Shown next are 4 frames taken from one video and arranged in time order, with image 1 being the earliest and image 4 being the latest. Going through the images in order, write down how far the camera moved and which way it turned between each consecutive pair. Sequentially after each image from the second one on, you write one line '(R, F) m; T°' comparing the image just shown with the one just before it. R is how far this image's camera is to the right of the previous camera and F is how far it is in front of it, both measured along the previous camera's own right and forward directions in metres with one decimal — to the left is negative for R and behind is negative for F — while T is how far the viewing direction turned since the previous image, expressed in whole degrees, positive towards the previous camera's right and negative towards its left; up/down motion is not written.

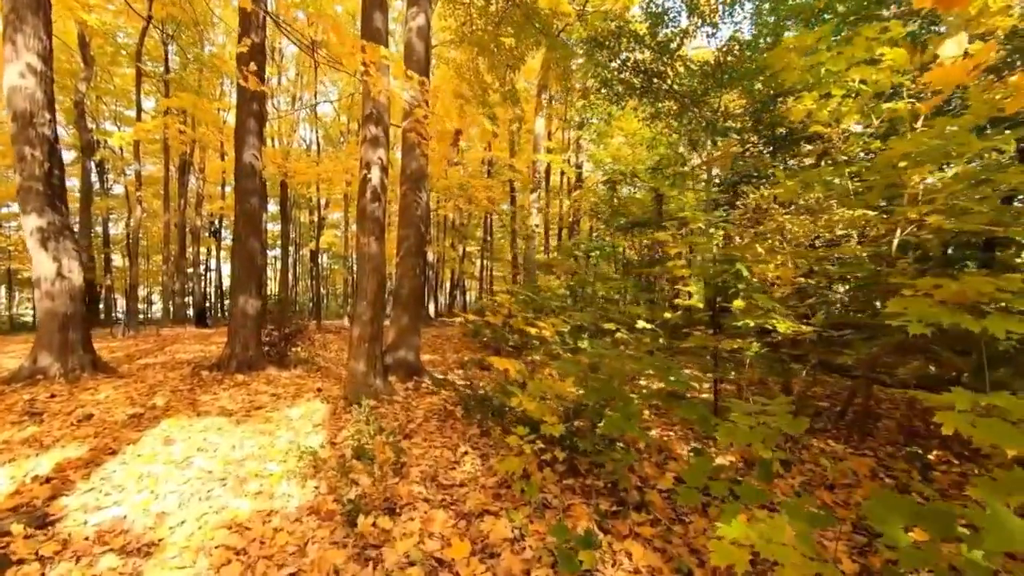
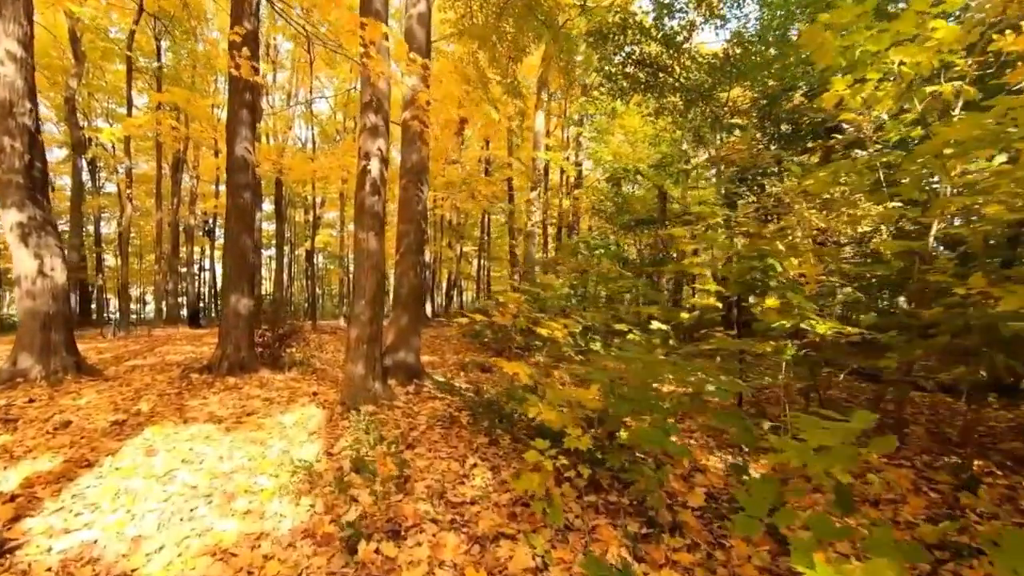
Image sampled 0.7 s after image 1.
(-0.1, +0.3) m; 0°
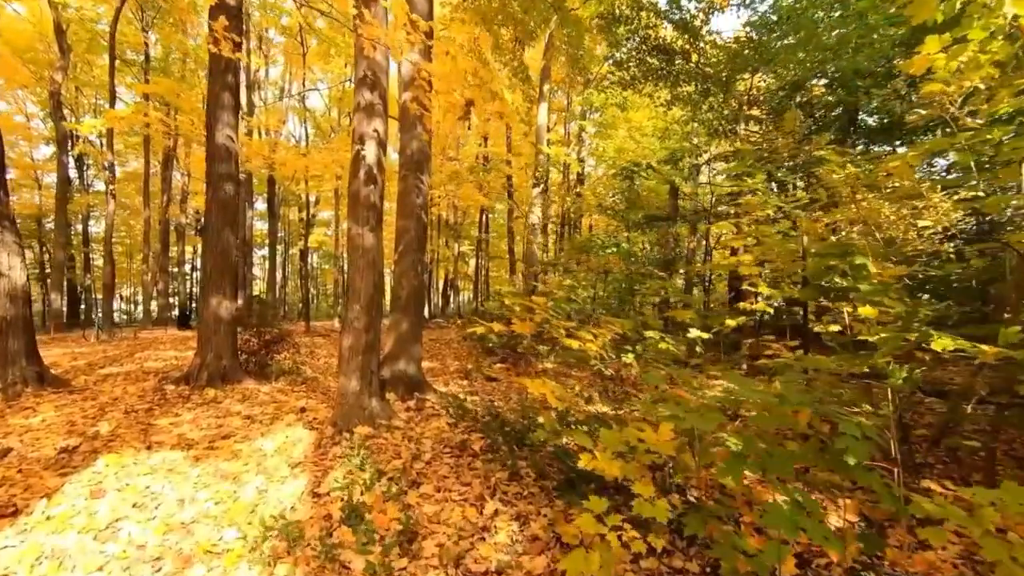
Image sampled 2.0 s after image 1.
(-0.2, +0.7) m; 0°
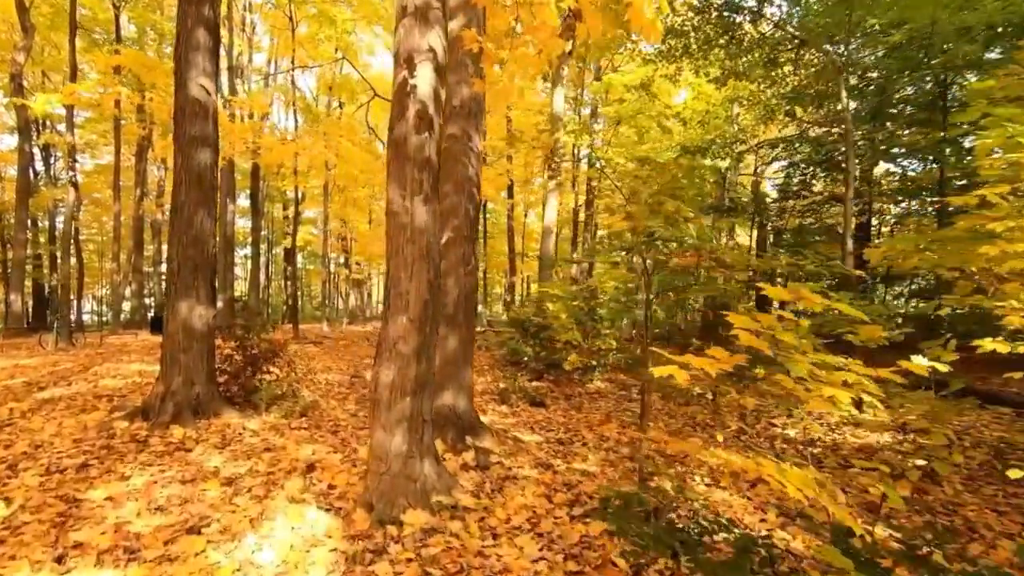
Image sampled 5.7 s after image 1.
(-0.9, +1.7) m; +2°
